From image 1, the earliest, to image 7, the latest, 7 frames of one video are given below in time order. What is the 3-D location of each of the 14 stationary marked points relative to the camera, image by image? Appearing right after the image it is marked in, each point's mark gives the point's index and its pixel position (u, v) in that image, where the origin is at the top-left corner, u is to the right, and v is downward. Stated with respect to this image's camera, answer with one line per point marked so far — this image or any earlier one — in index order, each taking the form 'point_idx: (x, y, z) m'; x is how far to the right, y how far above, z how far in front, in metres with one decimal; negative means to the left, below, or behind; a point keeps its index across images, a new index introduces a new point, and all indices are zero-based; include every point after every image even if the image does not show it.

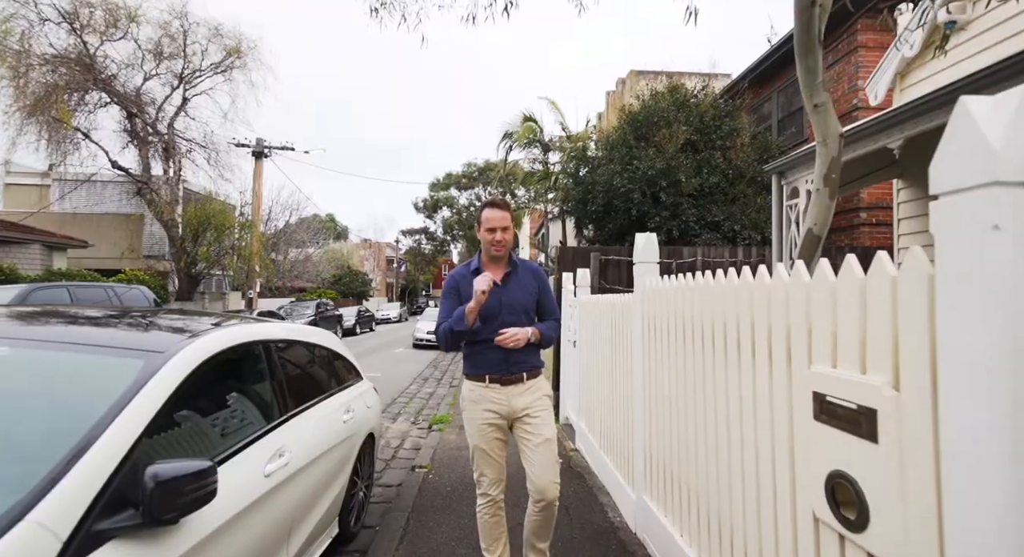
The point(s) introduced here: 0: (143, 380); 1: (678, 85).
0: (-1.4, -0.4, +1.9) m
1: (+3.9, +4.6, +11.4) m
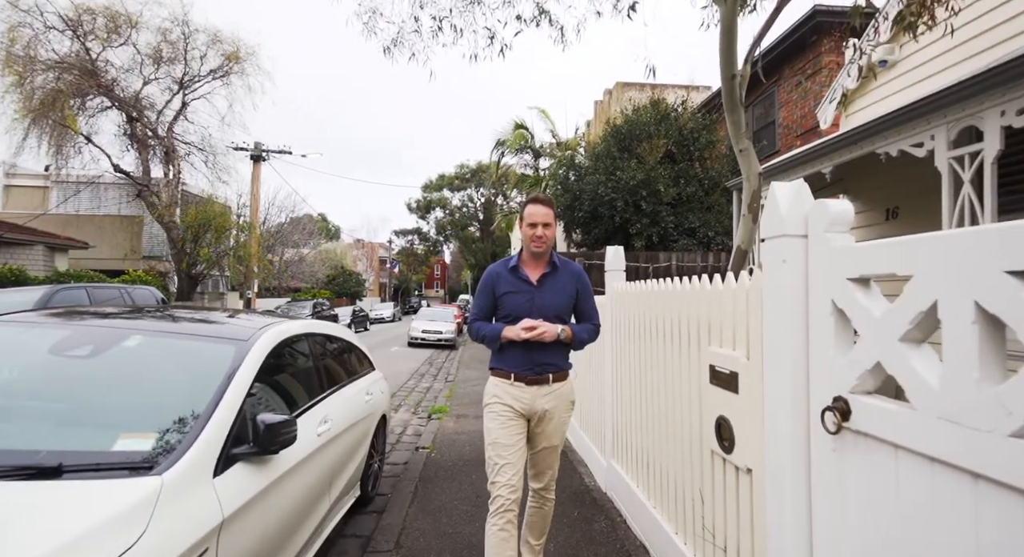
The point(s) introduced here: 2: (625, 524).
0: (-1.5, -0.4, +2.6) m
1: (+3.7, +4.5, +12.2) m
2: (+0.9, -1.9, +3.7) m
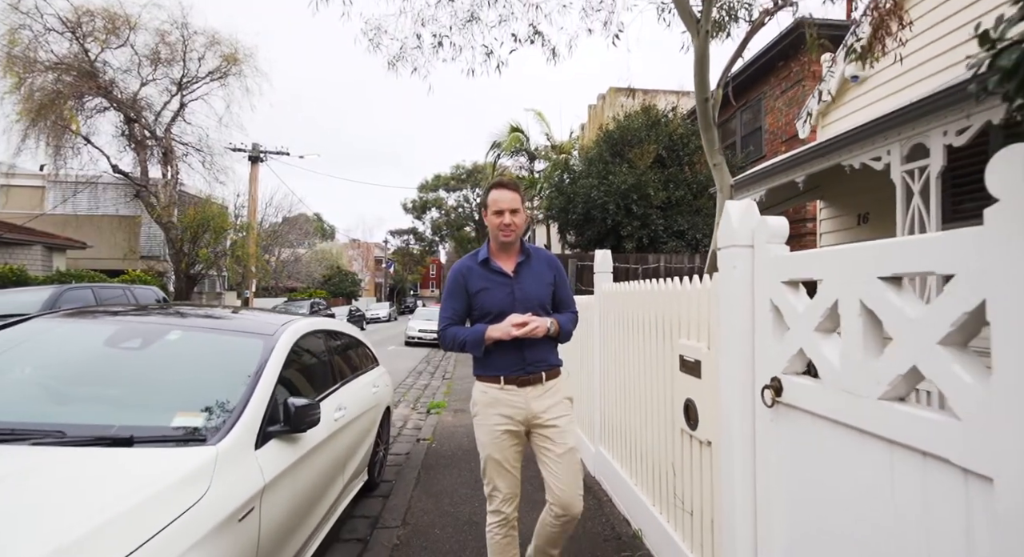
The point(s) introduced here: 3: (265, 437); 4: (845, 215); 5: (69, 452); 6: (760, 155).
0: (-1.5, -0.4, +3.0) m
1: (+3.6, +4.5, +12.6) m
2: (+0.8, -1.9, +4.0) m
3: (-1.3, -0.8, +2.5) m
4: (+5.1, +1.0, +7.5) m
5: (-1.9, -0.7, +2.0) m
6: (+6.1, +3.0, +11.9) m
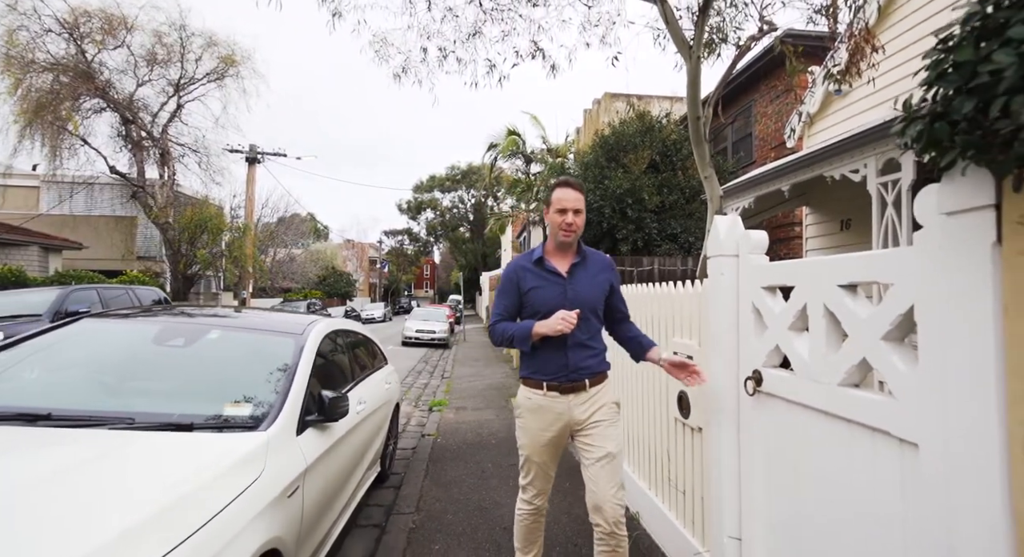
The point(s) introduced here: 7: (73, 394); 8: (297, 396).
0: (-1.4, -0.5, +3.2) m
1: (+3.6, +4.5, +12.9) m
2: (+0.9, -1.9, +4.3) m
3: (-1.2, -0.8, +2.8) m
4: (+5.1, +0.9, +7.8) m
5: (-1.8, -0.8, +2.3) m
6: (+6.1, +3.0, +12.3) m
7: (-2.4, -0.6, +2.7) m
8: (-1.3, -0.7, +2.8) m
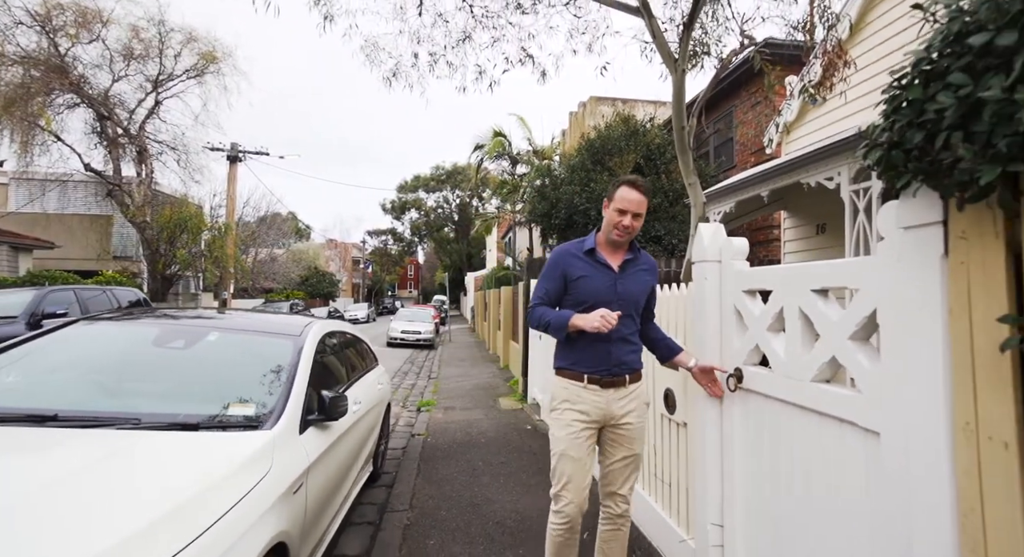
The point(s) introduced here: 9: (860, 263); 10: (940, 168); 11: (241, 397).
0: (-1.5, -0.5, +3.3) m
1: (+3.2, +4.4, +13.1) m
2: (+0.8, -1.9, +4.5) m
3: (-1.2, -0.9, +2.8) m
4: (+4.9, +0.9, +8.1) m
5: (-1.8, -0.8, +2.4) m
6: (+5.7, +3.0, +12.6) m
7: (-2.5, -0.7, +2.7) m
8: (-1.3, -0.7, +2.9) m
9: (+1.3, +0.1, +1.8) m
10: (+1.2, +0.3, +1.3) m
11: (-1.6, -0.7, +2.8) m
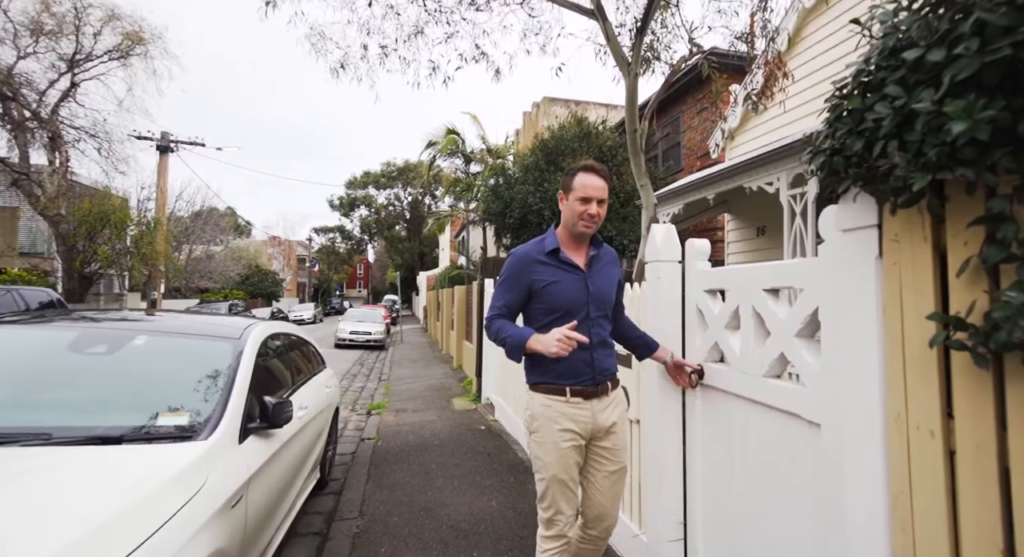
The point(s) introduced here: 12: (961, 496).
0: (-1.8, -0.5, +3.1) m
1: (+1.9, +4.5, +13.3) m
2: (+0.4, -1.9, +4.5) m
3: (-1.5, -0.8, +2.7) m
4: (+4.1, +0.9, +8.5) m
5: (-2.0, -0.8, +2.1) m
6: (+4.5, +3.0, +13.1) m
7: (-2.7, -0.6, +2.4) m
8: (-1.6, -0.7, +2.7) m
9: (+1.2, +0.1, +1.9) m
10: (+1.1, +0.3, +1.4) m
11: (-1.8, -0.7, +2.6) m
12: (+1.3, -0.6, +1.4) m
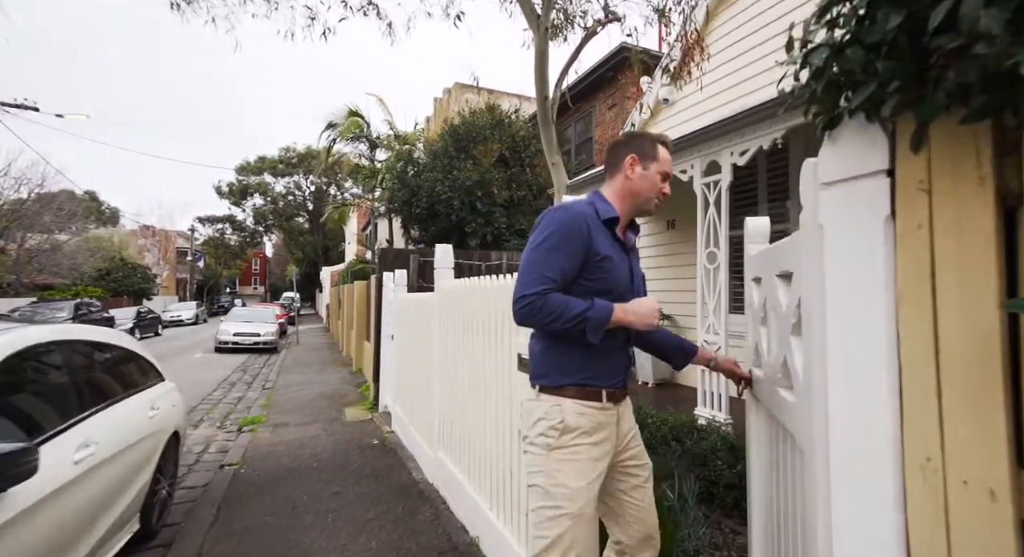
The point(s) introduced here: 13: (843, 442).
0: (-2.4, -0.4, +2.0) m
1: (-0.5, +4.6, +12.7) m
2: (-0.5, -1.8, +3.8) m
3: (-2.0, -0.8, +1.6) m
4: (+2.5, +1.0, +8.4) m
5: (-2.4, -0.7, +1.0) m
6: (+2.1, +3.1, +12.9) m
7: (-3.2, -0.6, +1.2) m
8: (-2.1, -0.6, +1.7) m
9: (+0.7, +0.1, +1.4) m
10: (+0.7, +0.4, +0.8) m
11: (-2.4, -0.6, +1.5) m
12: (+0.9, -0.5, +0.8) m
13: (+0.8, -0.4, +1.2) m
